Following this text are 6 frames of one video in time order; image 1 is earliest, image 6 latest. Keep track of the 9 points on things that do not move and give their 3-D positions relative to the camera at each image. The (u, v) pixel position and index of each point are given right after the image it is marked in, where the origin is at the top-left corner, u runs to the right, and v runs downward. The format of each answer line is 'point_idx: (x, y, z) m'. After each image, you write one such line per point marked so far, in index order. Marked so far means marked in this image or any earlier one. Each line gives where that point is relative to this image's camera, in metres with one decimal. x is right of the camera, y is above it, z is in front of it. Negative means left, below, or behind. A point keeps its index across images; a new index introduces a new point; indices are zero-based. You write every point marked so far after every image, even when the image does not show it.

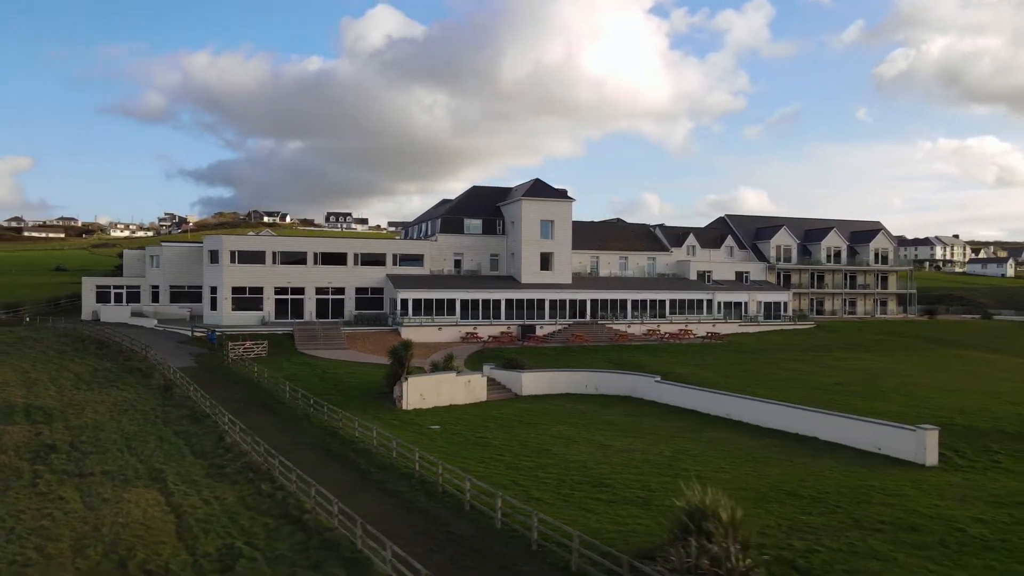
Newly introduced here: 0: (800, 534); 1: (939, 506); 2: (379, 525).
0: (+5.6, -4.8, +14.8) m
1: (+9.2, -4.8, +16.5) m
2: (-2.9, -5.0, +15.9) m
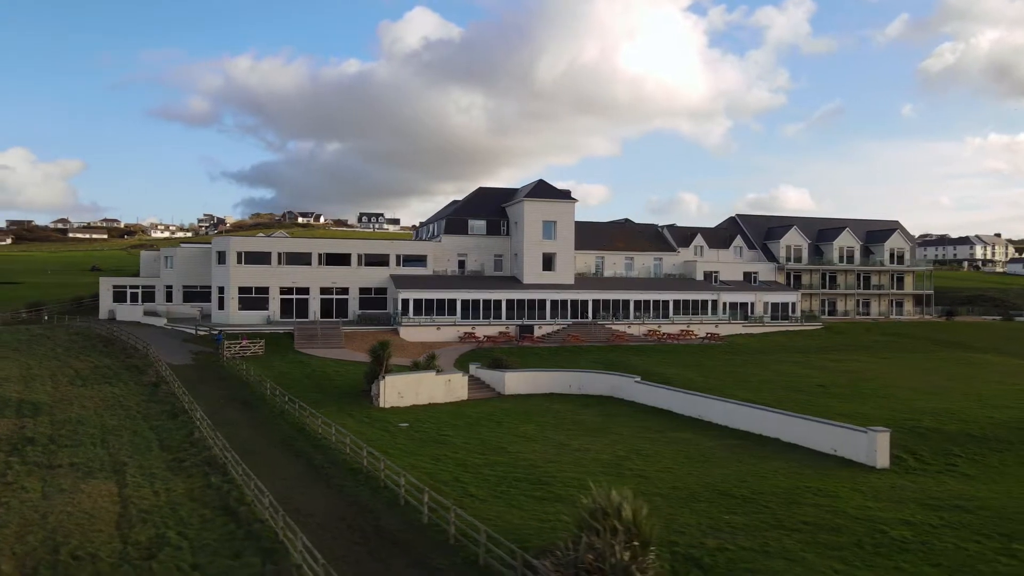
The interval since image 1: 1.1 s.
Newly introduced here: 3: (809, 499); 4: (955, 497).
0: (+4.0, -4.9, +15.0) m
1: (+7.7, -4.8, +16.5) m
2: (-4.4, -5.0, +16.4) m
3: (+6.6, -4.7, +17.0) m
4: (+10.3, -4.9, +17.7) m
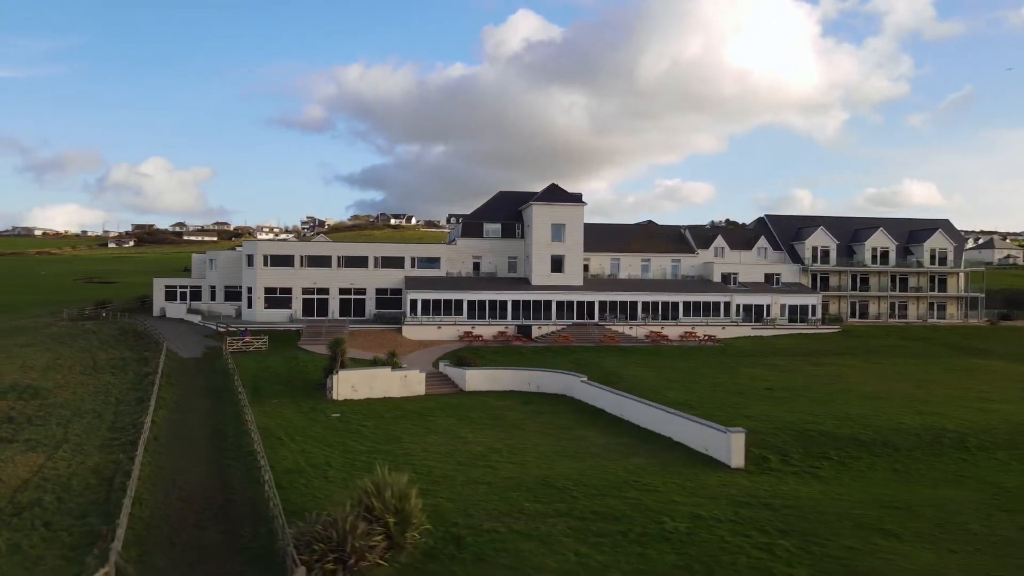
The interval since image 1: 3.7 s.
0: (-0.3, -5.0, +16.4) m
1: (+3.6, -4.9, +17.4) m
2: (-8.4, -5.1, +19.0) m
3: (+2.6, -4.9, +18.0) m
4: (+6.3, -5.0, +18.2) m
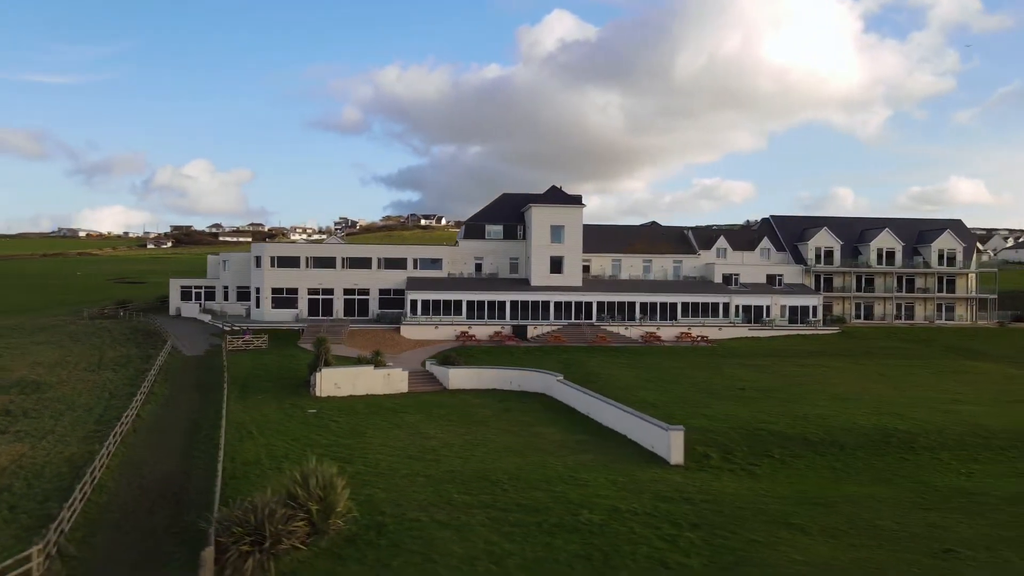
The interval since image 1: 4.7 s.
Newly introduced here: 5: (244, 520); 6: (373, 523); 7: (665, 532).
0: (-2.0, -5.0, +17.3) m
1: (+2.0, -5.0, +18.1) m
2: (-10.0, -5.1, +20.3) m
3: (+1.0, -4.9, +18.8) m
4: (+4.7, -5.1, +18.9) m
5: (-5.2, -4.5, +14.7) m
6: (-3.0, -5.1, +16.6) m
7: (+3.2, -5.2, +16.2) m
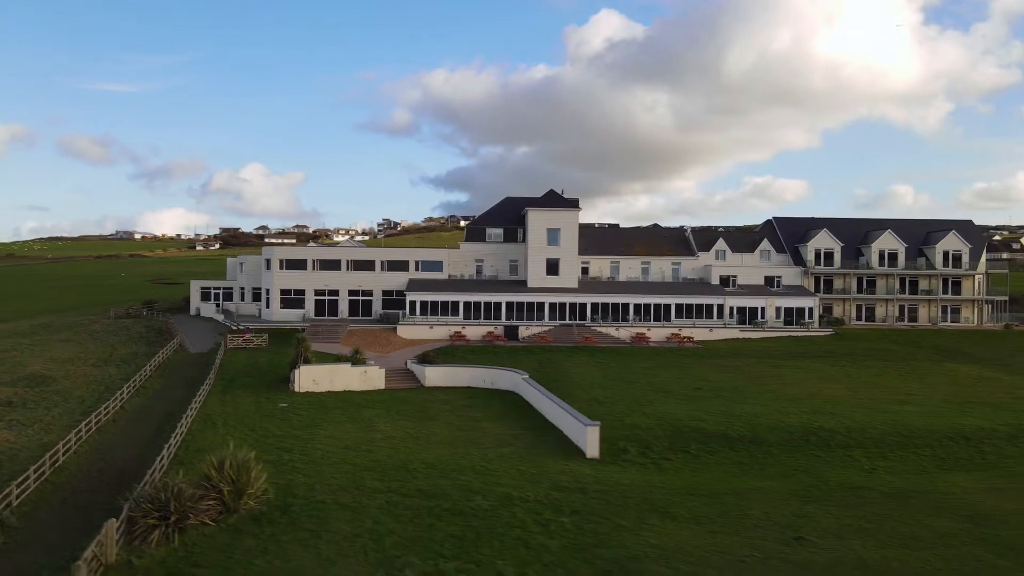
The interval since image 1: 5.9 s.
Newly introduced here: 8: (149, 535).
0: (-4.4, -5.1, +19.0) m
1: (-0.5, -5.1, +19.5) m
2: (-12.2, -5.2, +22.5) m
3: (-1.4, -5.0, +20.3) m
4: (+2.3, -5.2, +20.1) m
5: (-7.8, -4.6, +16.6) m
6: (-5.5, -5.2, +18.3) m
7: (+0.7, -5.3, +17.5) m
8: (-7.6, -5.2, +15.9) m
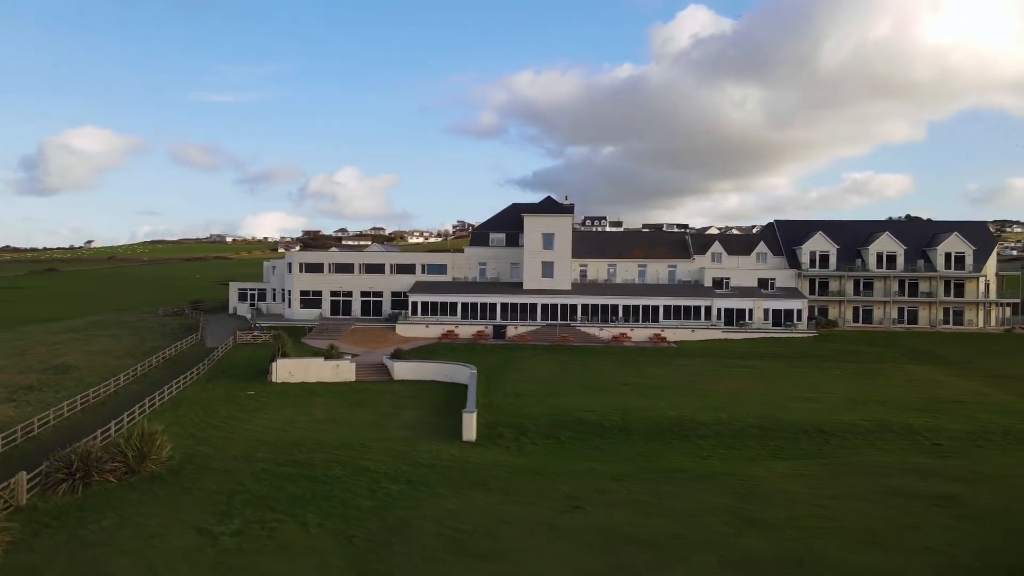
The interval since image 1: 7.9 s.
0: (-8.6, -5.2, +22.9) m
1: (-4.6, -5.2, +23.0) m
2: (-15.9, -5.3, +27.3) m
3: (-5.4, -5.1, +23.9) m
4: (-1.8, -5.3, +23.3) m
5: (-12.2, -4.7, +20.9) m
6: (-9.8, -5.3, +22.4) m
7: (-3.7, -5.4, +20.9) m
8: (-12.2, -5.3, +20.2) m
